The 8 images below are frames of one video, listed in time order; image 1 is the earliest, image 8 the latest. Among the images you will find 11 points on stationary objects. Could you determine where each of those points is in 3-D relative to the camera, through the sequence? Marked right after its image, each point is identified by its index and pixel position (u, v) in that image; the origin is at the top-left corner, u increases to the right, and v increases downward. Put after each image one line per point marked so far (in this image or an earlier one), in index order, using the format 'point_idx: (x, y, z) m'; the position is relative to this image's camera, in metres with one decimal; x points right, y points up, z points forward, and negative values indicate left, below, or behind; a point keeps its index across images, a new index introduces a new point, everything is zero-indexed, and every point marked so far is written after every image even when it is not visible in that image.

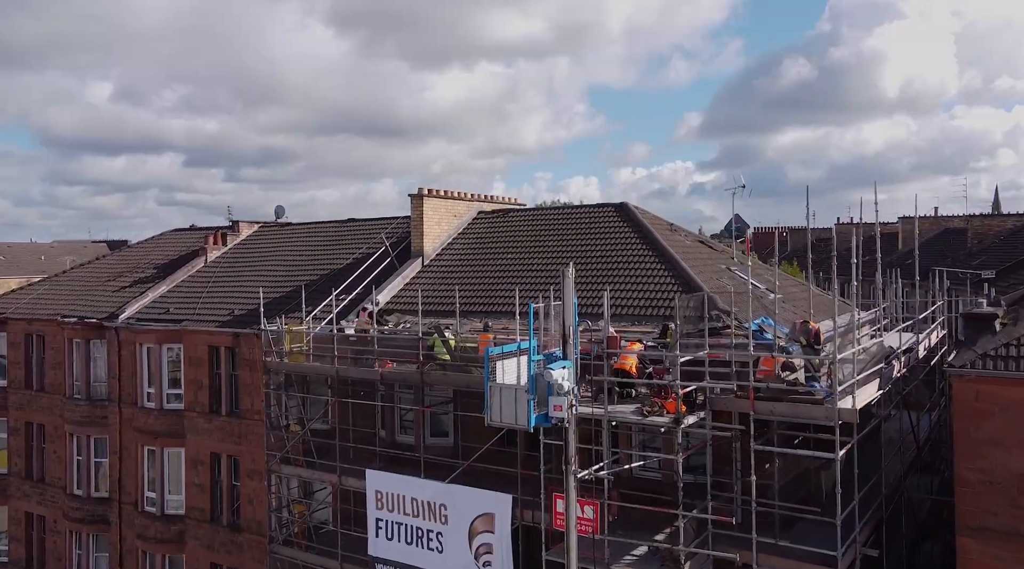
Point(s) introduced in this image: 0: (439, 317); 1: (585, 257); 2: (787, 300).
0: (-1.6, -0.7, +19.6) m
1: (+1.6, +0.5, +19.6) m
2: (+5.9, -0.3, +19.5) m
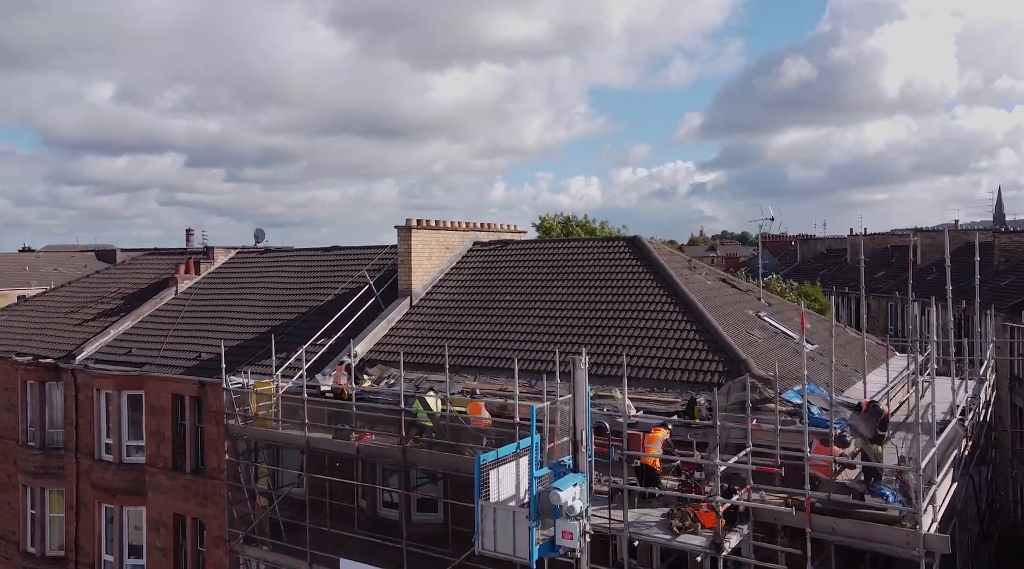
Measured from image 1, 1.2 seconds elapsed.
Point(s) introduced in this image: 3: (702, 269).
0: (-1.6, -1.6, +17.2) m
1: (+1.6, -0.4, +17.2) m
2: (+5.9, -1.2, +17.0) m
3: (+4.0, +0.3, +19.1) m
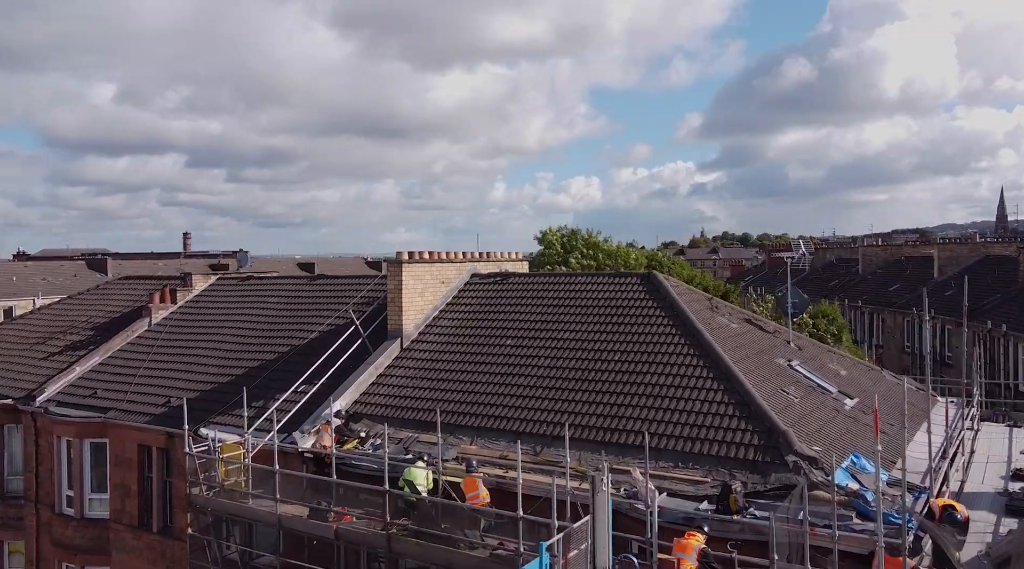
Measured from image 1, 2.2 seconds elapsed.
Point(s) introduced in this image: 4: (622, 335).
0: (-1.6, -2.4, +15.3) m
1: (+1.6, -1.2, +15.3) m
2: (+5.9, -2.0, +15.1) m
3: (+4.0, -0.5, +17.2) m
4: (+1.9, -0.9, +15.7) m
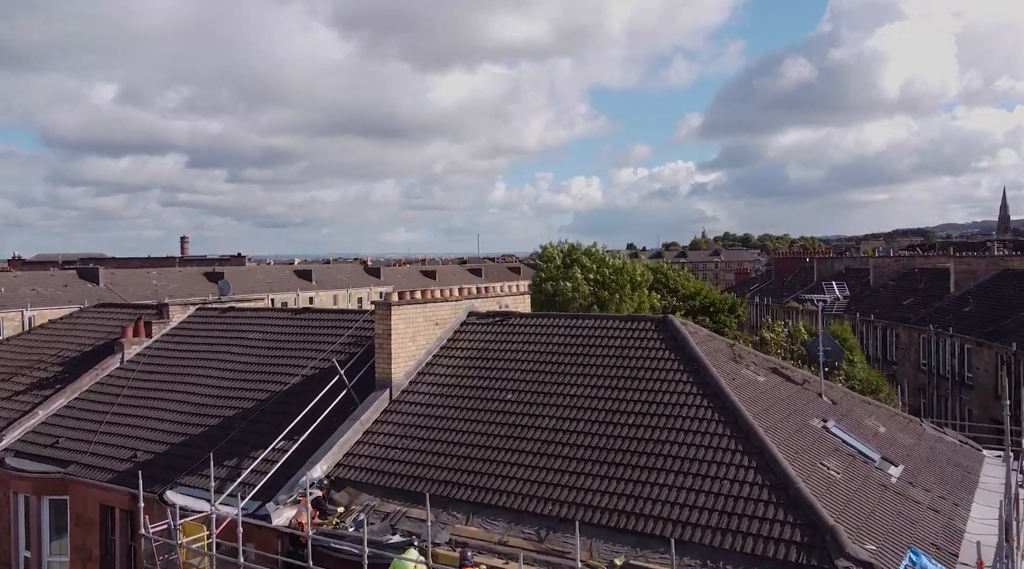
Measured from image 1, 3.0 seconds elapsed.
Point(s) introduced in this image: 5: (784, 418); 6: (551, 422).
0: (-1.5, -3.2, +13.5) m
1: (+1.6, -2.0, +13.6) m
2: (+5.9, -2.8, +13.4) m
3: (+4.0, -1.3, +15.5) m
4: (+1.9, -1.7, +14.0) m
5: (+4.0, -2.0, +13.4) m
6: (+0.6, -2.1, +14.0) m
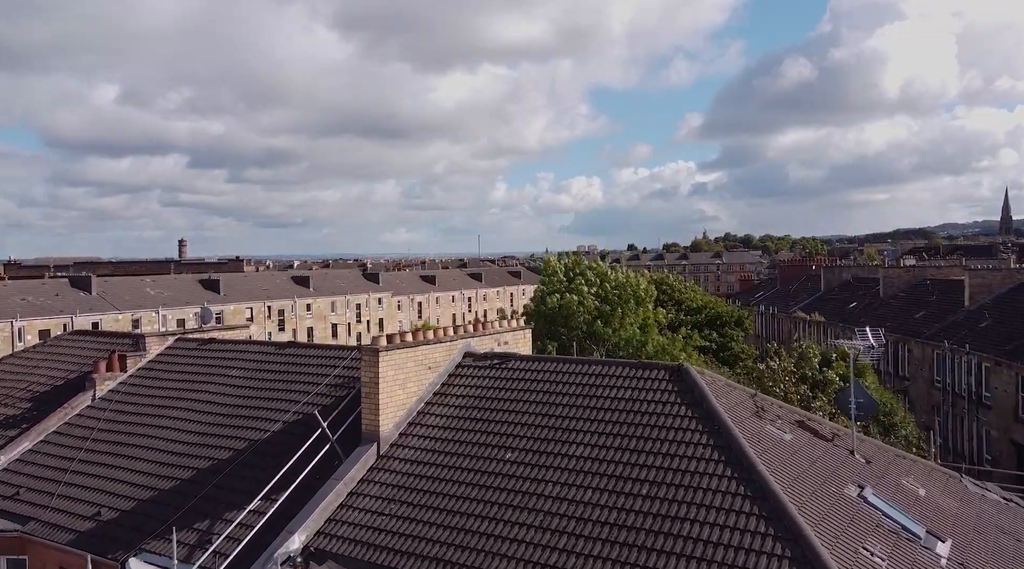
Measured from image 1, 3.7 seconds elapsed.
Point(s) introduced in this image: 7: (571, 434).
0: (-1.5, -3.9, +12.1) m
1: (+1.6, -2.7, +12.1) m
2: (+5.9, -3.5, +11.9) m
3: (+4.0, -2.0, +14.0) m
4: (+1.9, -2.4, +12.5) m
5: (+4.0, -2.7, +11.9) m
6: (+0.6, -2.8, +12.5) m
7: (+0.9, -2.3, +13.5) m
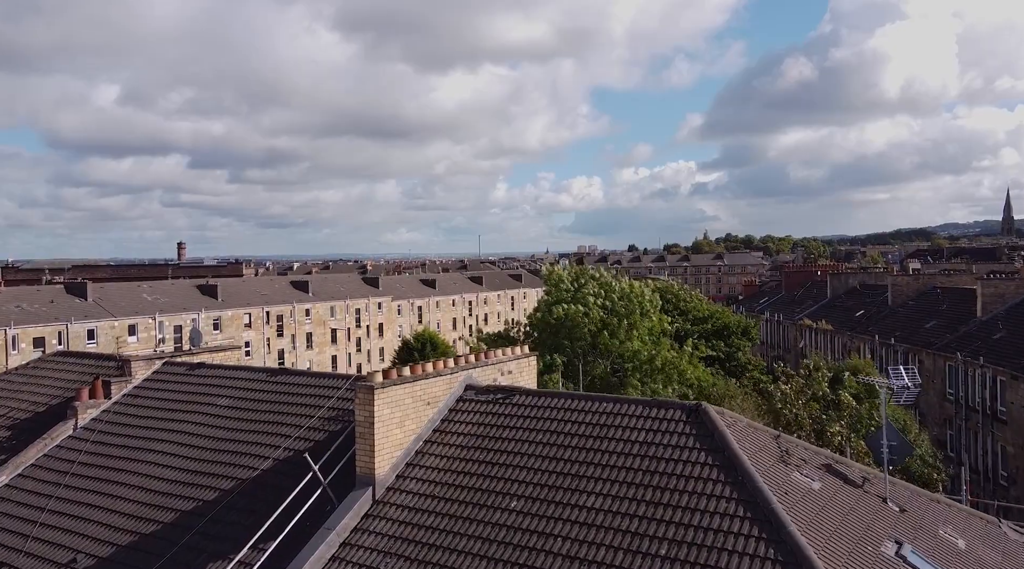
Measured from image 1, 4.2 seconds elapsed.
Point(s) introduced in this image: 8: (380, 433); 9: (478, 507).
0: (-1.5, -4.4, +11.0) m
1: (+1.7, -3.2, +11.1) m
2: (+6.0, -4.0, +10.9) m
3: (+4.1, -2.4, +13.0) m
4: (+2.0, -2.8, +11.5) m
5: (+4.1, -3.2, +10.9) m
6: (+0.7, -3.3, +11.5) m
7: (+1.0, -2.7, +12.5) m
8: (-2.0, -2.3, +13.8) m
9: (-0.5, -3.2, +12.7) m
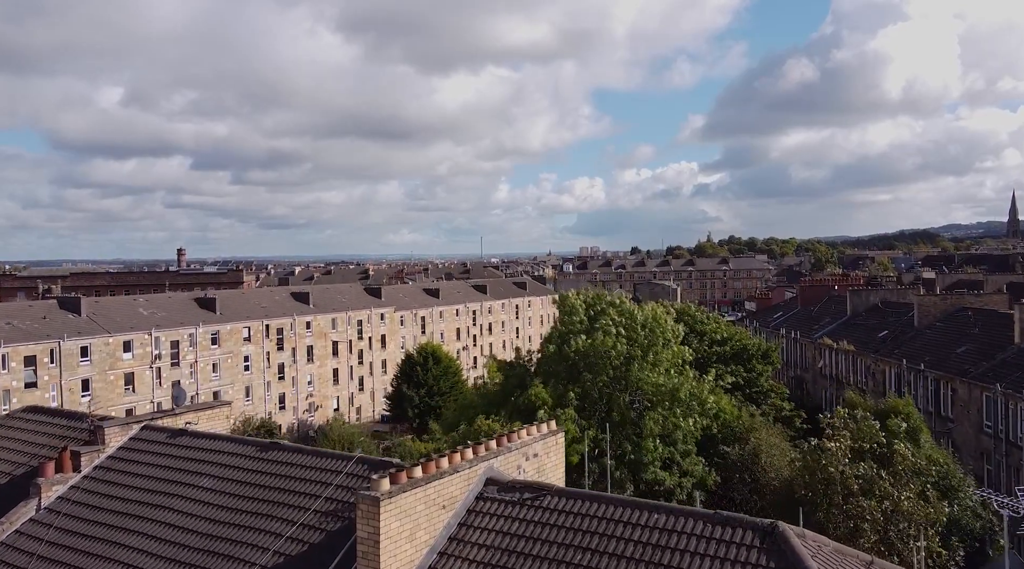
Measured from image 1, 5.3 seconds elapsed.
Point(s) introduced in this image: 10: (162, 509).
0: (-1.0, -5.5, +8.7) m
1: (+2.1, -4.3, +8.7) m
2: (+6.4, -5.1, +8.5) m
3: (+4.5, -3.6, +10.6) m
4: (+2.4, -4.0, +9.1) m
5: (+4.5, -4.3, +8.5) m
6: (+1.1, -4.5, +9.1) m
7: (+1.4, -3.9, +10.1) m
8: (-1.6, -3.4, +11.4) m
9: (0.0, -4.3, +10.4) m
10: (-6.1, -3.9, +15.8) m
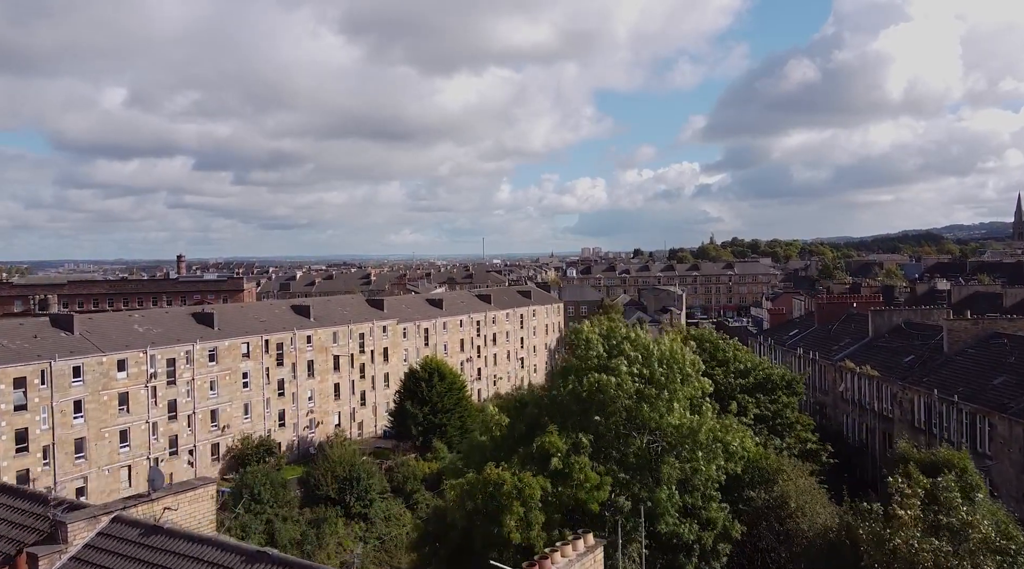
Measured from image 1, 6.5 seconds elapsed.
0: (-0.6, -6.8, +6.2) m
1: (+2.5, -5.6, +6.2) m
2: (+6.8, -6.4, +6.0) m
3: (+5.0, -4.9, +8.1) m
4: (+2.9, -5.3, +6.7) m
5: (+5.0, -5.6, +6.0) m
6: (+1.5, -5.7, +6.7) m
7: (+1.8, -5.2, +7.7) m
8: (-1.2, -4.7, +9.0) m
9: (+0.4, -5.6, +7.9) m
10: (-5.7, -5.2, +13.3) m
